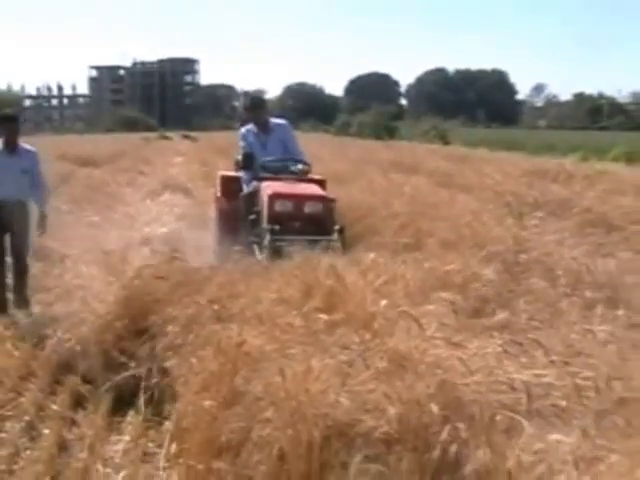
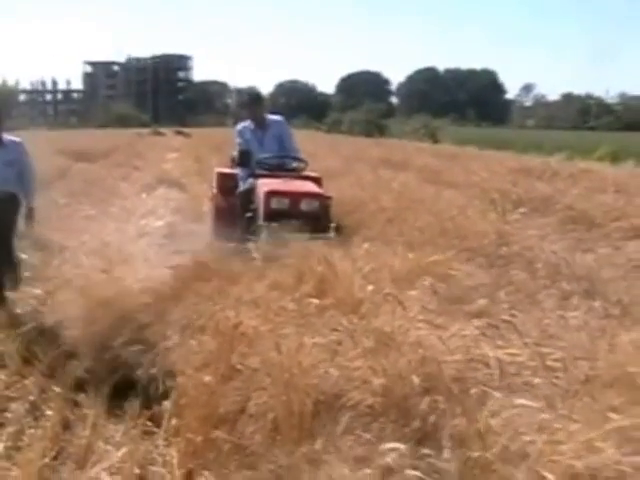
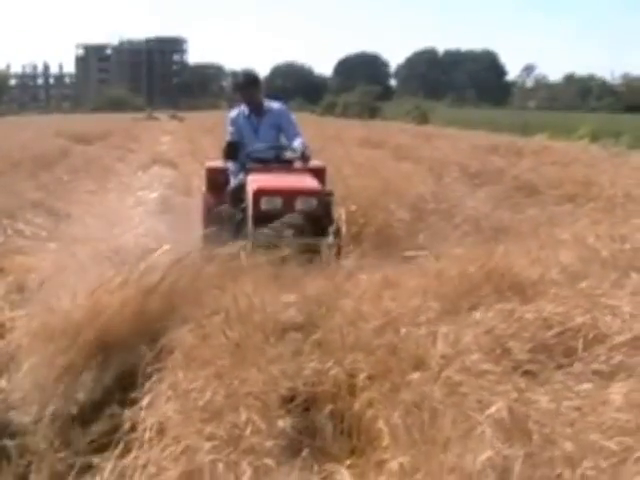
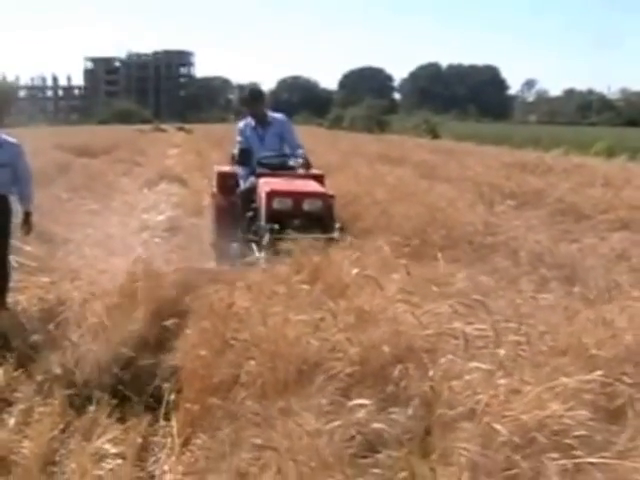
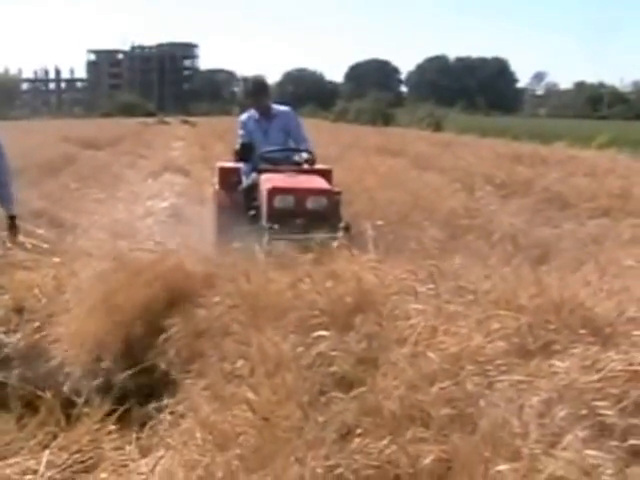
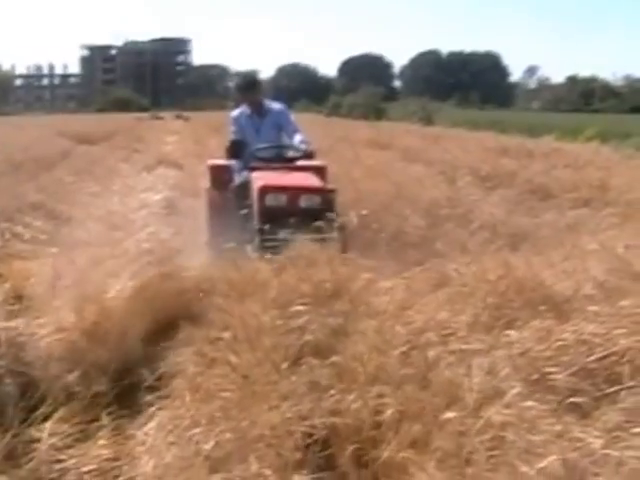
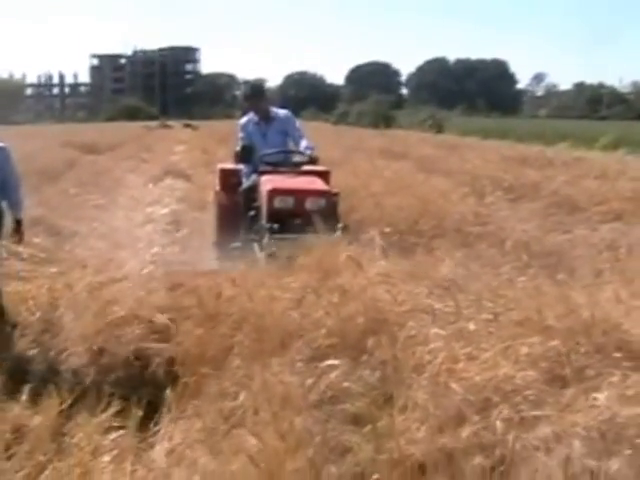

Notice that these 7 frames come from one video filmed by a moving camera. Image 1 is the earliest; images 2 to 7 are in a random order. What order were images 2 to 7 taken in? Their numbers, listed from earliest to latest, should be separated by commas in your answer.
2, 4, 7, 5, 6, 3
